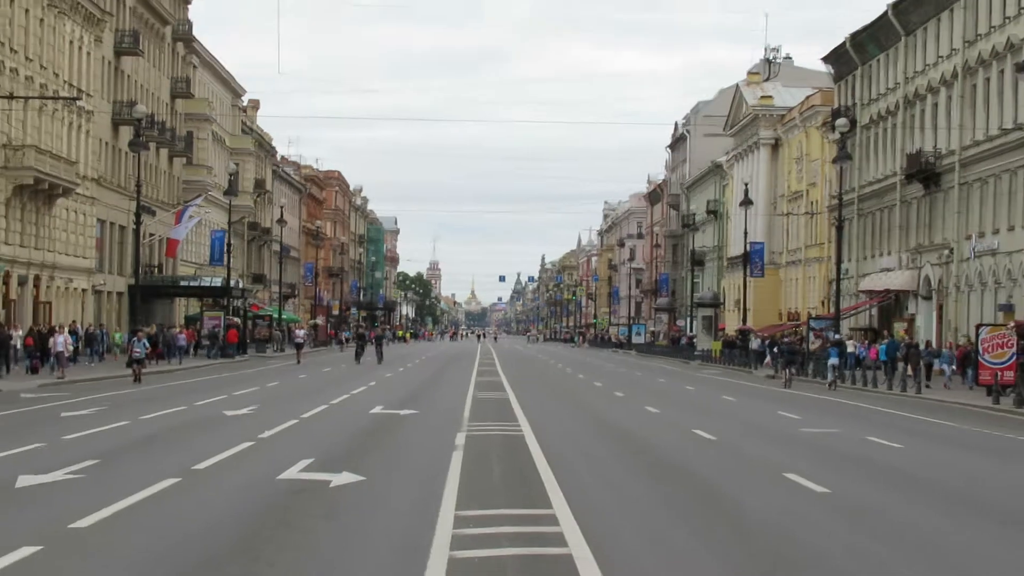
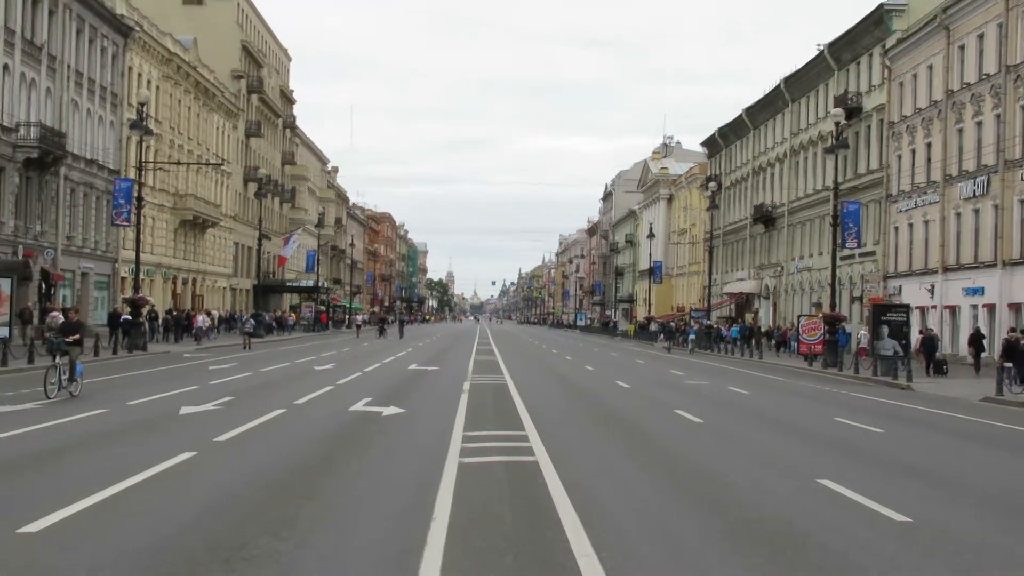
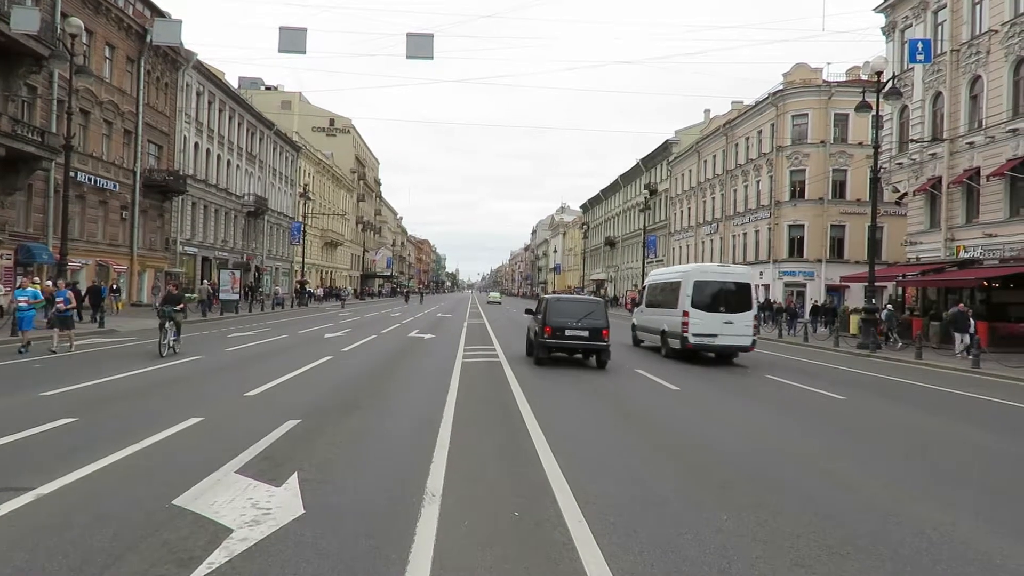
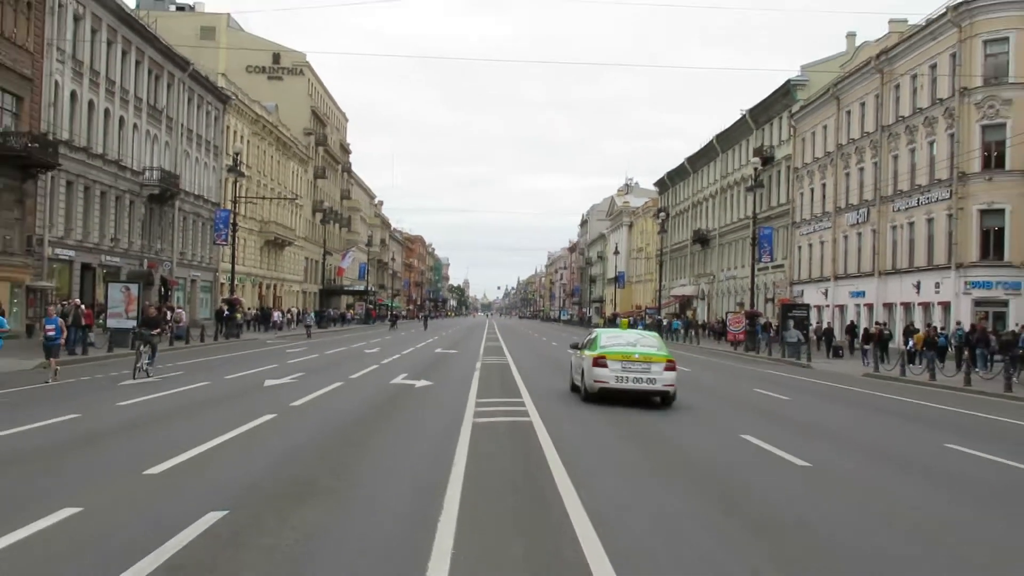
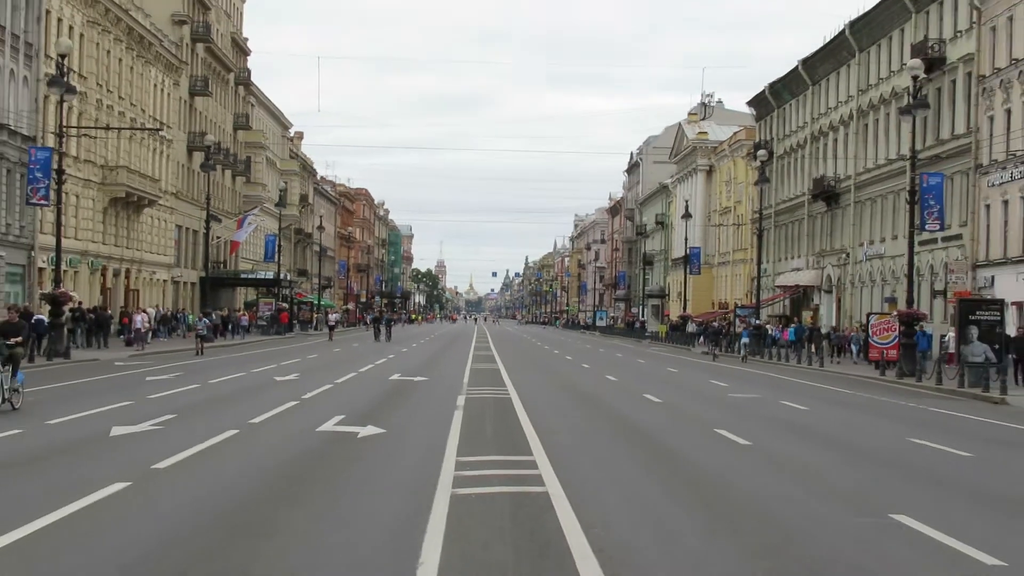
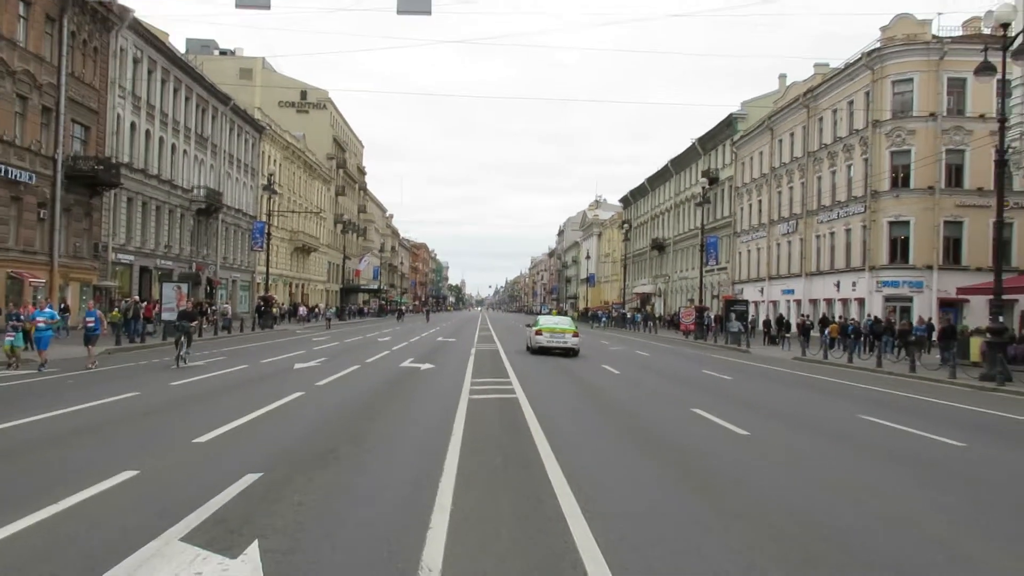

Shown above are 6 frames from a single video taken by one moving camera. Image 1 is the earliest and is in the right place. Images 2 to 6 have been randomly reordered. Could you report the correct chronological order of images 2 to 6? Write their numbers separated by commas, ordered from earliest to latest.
5, 2, 4, 6, 3
